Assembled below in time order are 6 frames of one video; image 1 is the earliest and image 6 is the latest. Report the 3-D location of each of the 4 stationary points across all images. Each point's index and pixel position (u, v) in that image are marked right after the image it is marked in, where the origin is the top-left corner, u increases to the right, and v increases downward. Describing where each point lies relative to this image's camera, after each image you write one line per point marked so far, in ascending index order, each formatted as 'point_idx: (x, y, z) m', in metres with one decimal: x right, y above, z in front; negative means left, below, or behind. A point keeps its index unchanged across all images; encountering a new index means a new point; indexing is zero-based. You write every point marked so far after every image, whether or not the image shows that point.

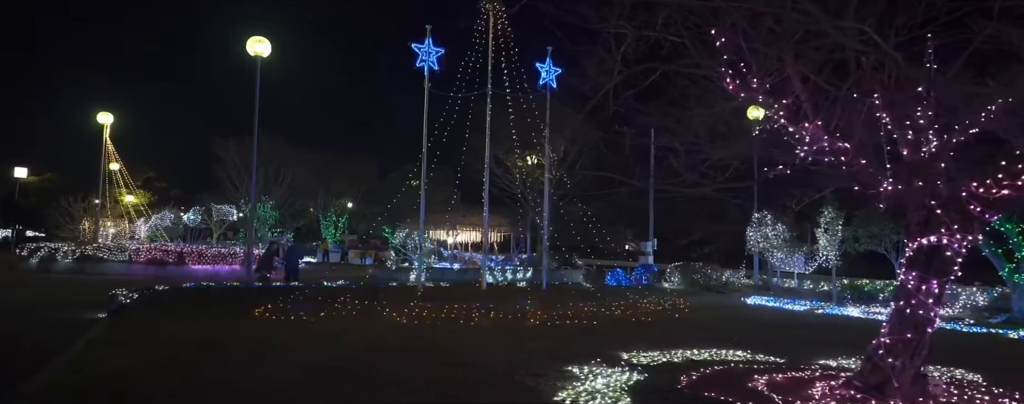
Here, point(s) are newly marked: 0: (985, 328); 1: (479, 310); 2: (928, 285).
0: (+11.2, -3.0, +16.7) m
1: (-0.8, -2.5, +15.9) m
2: (+4.0, -0.8, +6.8) m
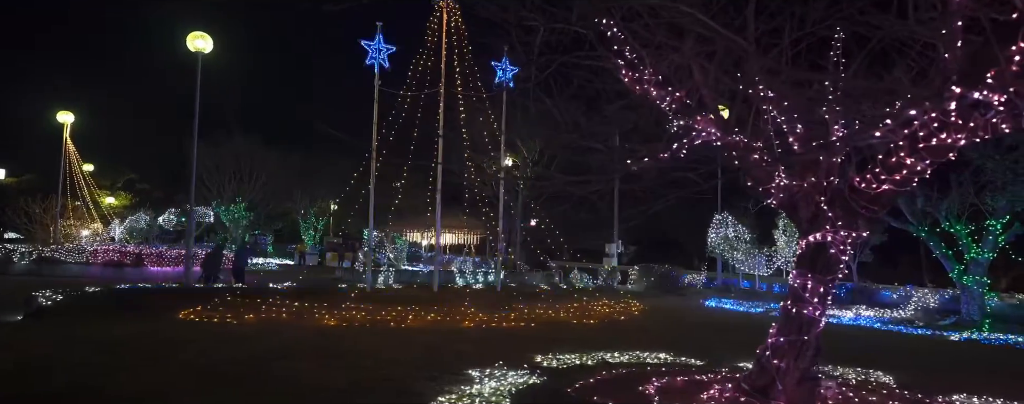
0: (+9.9, -3.0, +16.5) m
1: (-2.1, -2.5, +15.6) m
2: (+2.8, -0.8, +6.5) m
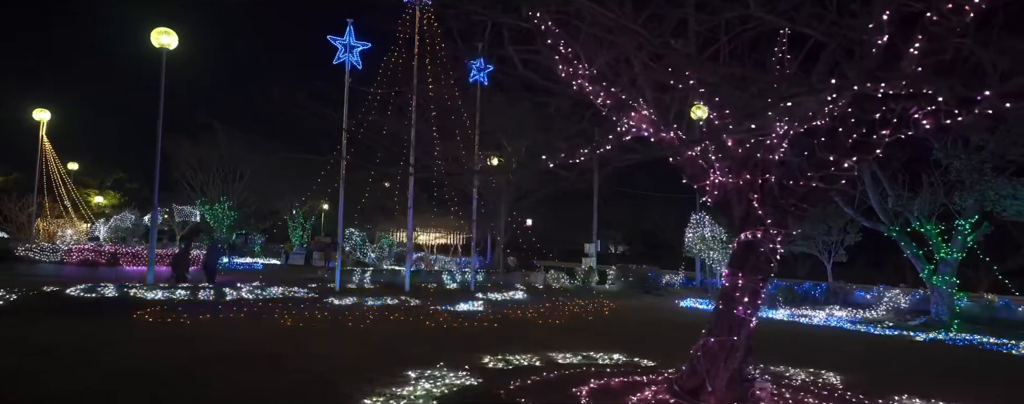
0: (+9.1, -3.0, +16.4) m
1: (-2.9, -2.4, +15.4) m
2: (+2.1, -0.7, +6.4) m
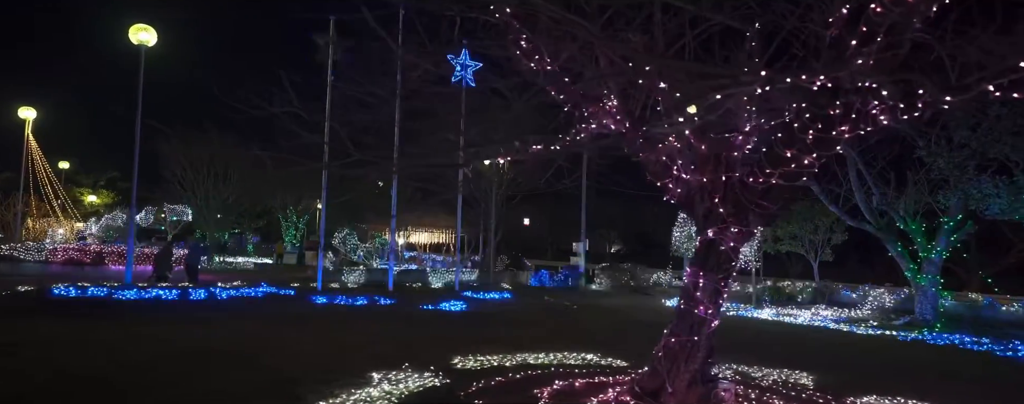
0: (+8.7, -3.0, +16.3) m
1: (-3.3, -2.4, +15.3) m
2: (+1.7, -0.7, +6.3) m
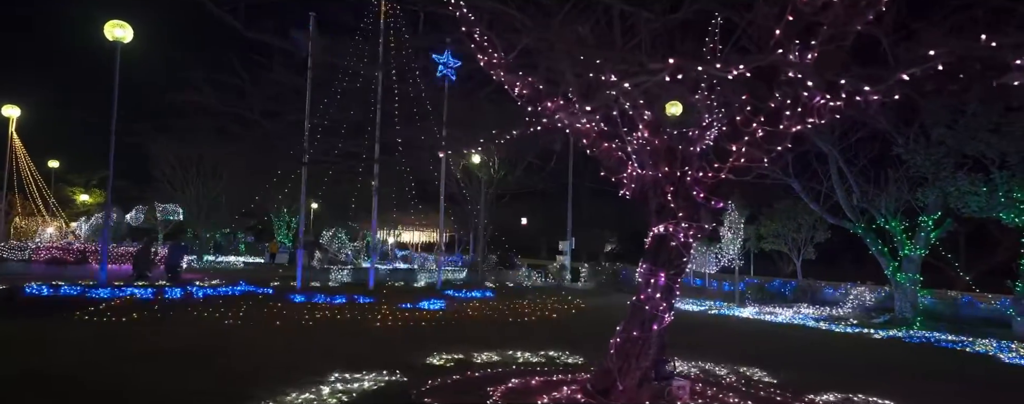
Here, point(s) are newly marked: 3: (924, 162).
0: (+8.1, -2.9, +16.3) m
1: (-3.8, -2.4, +15.2) m
2: (+1.3, -0.7, +6.2) m
3: (+8.8, +0.9, +14.9) m
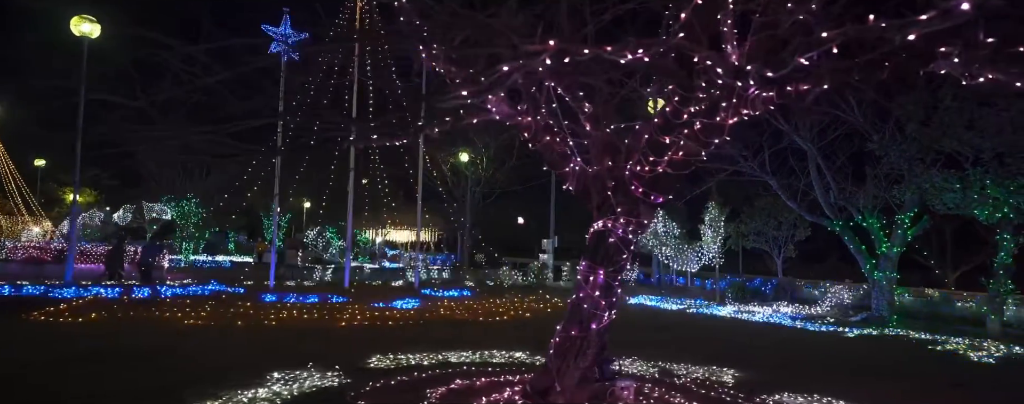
0: (+7.5, -2.9, +16.1) m
1: (-4.4, -2.3, +15.0) m
2: (+0.7, -0.6, +6.0) m
3: (+8.2, +0.9, +14.8) m
